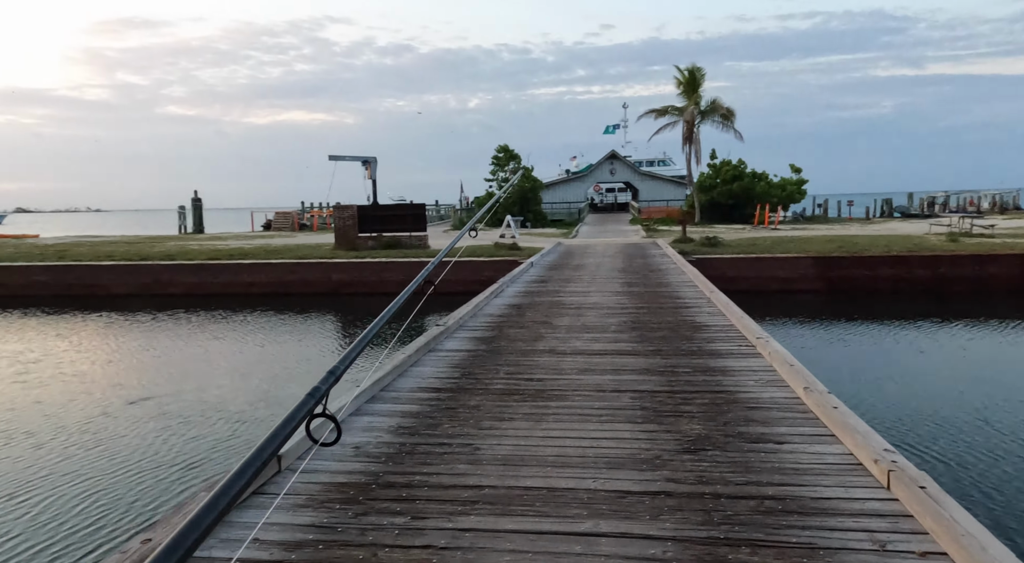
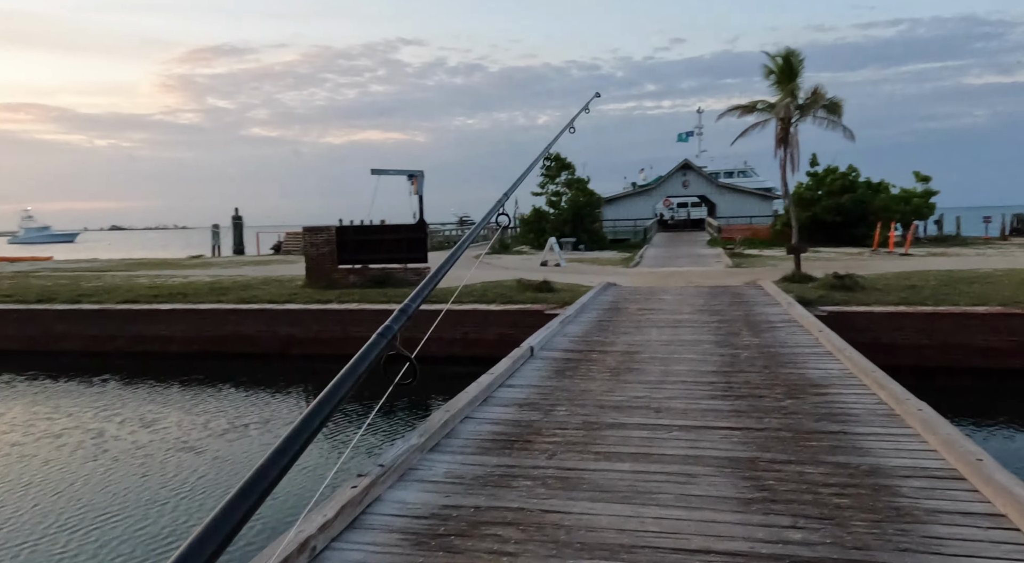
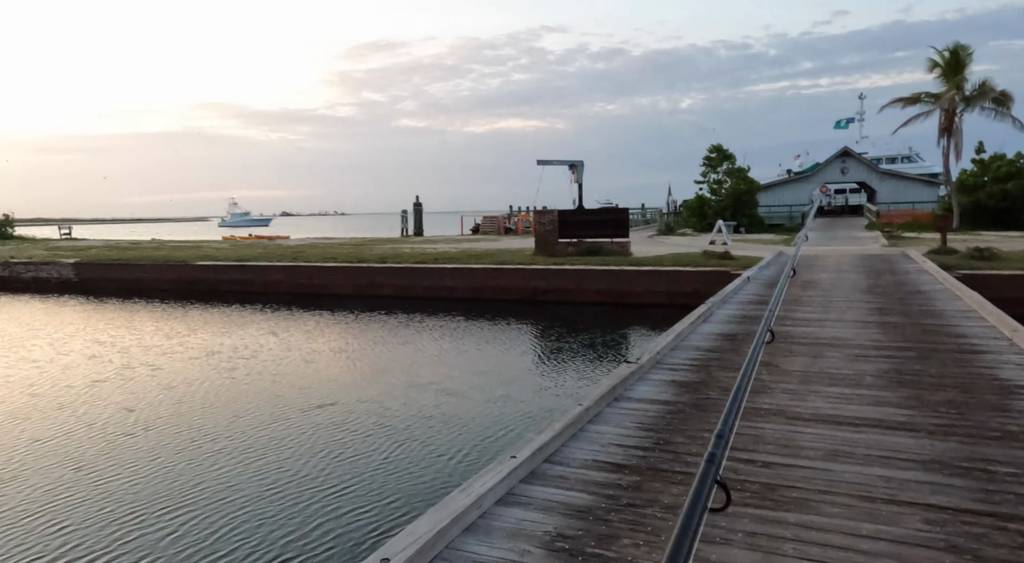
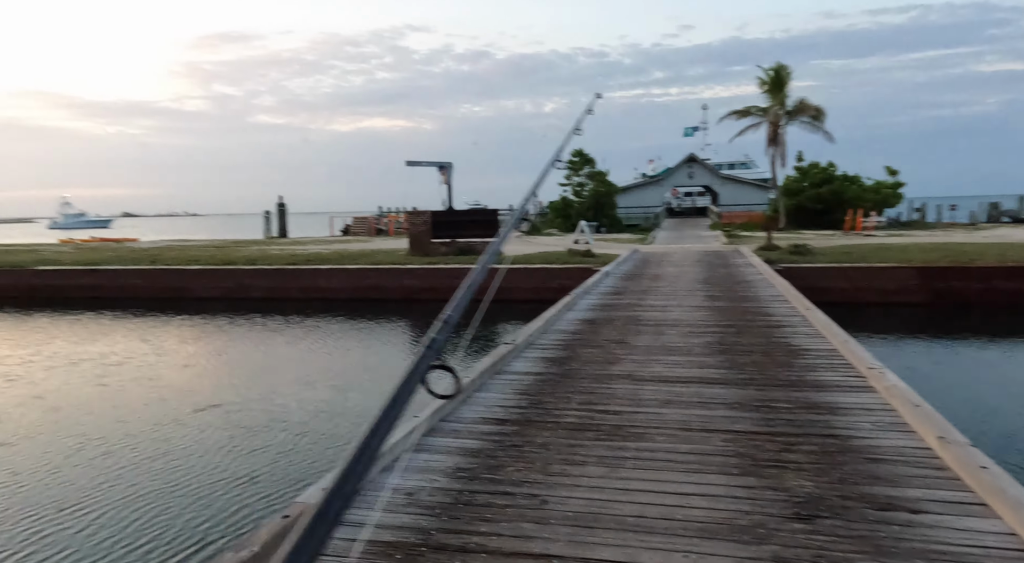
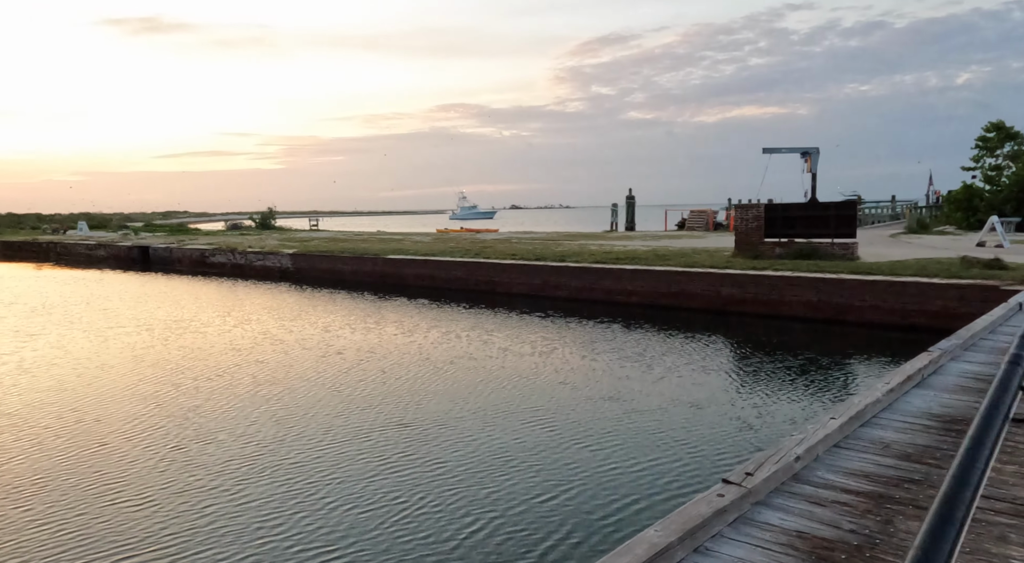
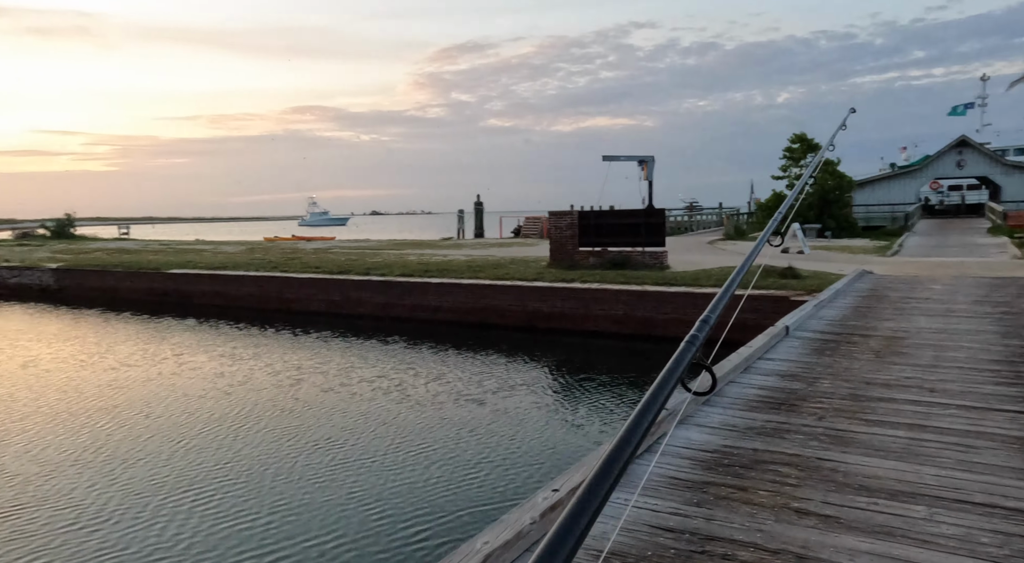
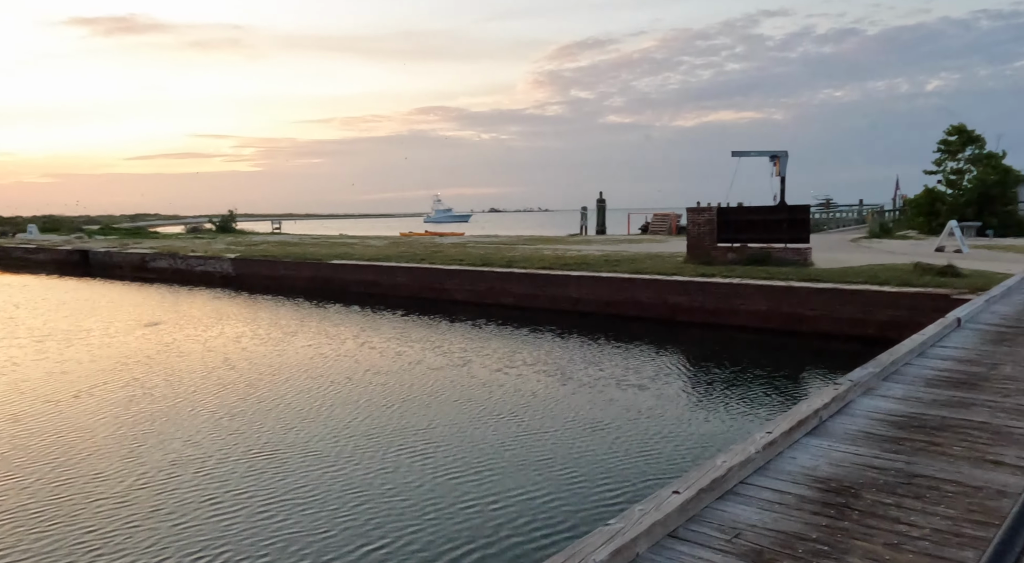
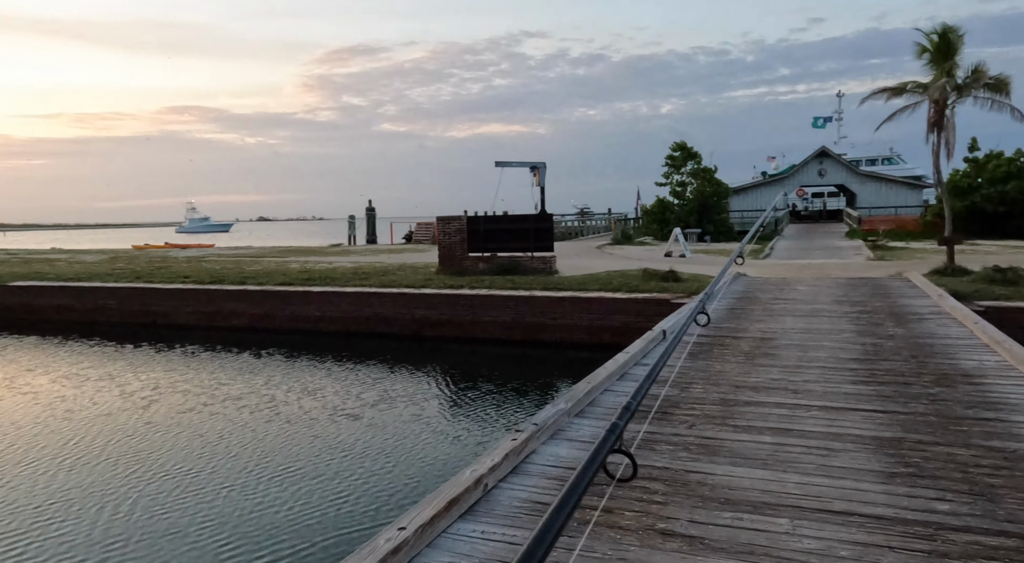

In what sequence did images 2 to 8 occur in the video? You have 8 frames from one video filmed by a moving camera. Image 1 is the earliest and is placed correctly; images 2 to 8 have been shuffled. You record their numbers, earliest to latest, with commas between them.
4, 3, 5, 7, 6, 8, 2
